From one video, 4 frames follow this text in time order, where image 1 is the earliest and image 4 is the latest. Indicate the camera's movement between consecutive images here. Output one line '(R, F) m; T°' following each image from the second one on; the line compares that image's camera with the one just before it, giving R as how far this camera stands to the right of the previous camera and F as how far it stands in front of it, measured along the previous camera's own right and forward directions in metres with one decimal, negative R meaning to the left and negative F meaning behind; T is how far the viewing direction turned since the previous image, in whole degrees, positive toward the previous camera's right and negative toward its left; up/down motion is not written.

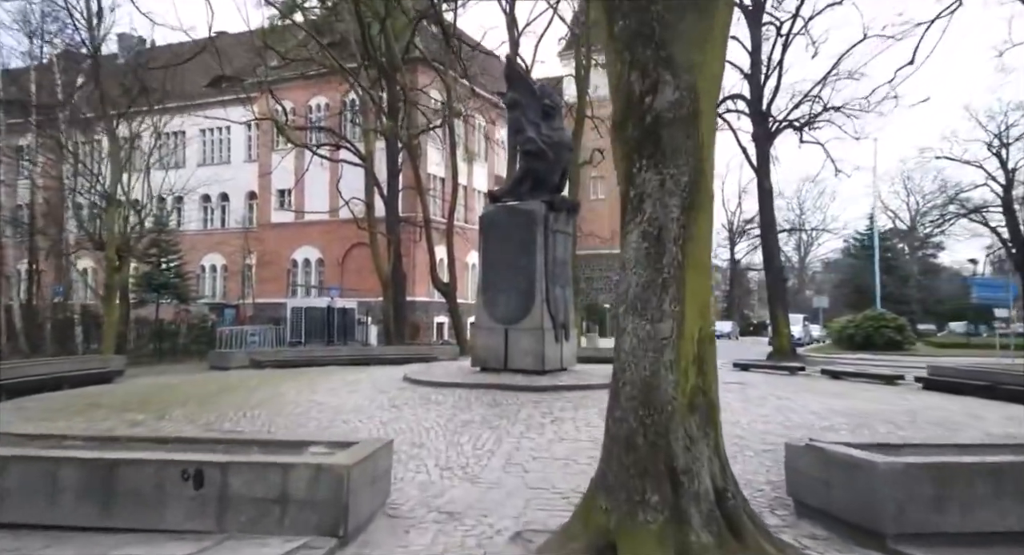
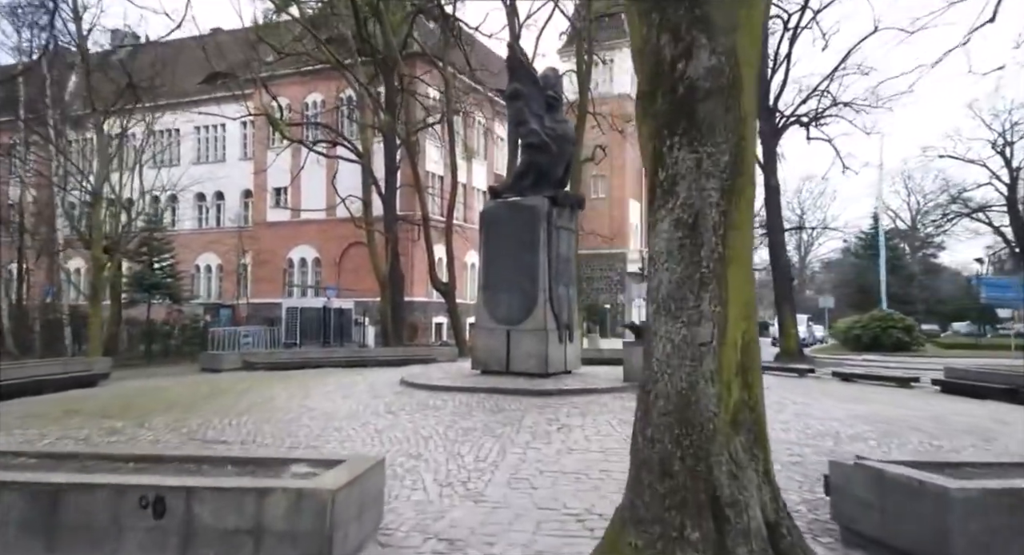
(-0.1, +0.6) m; 0°
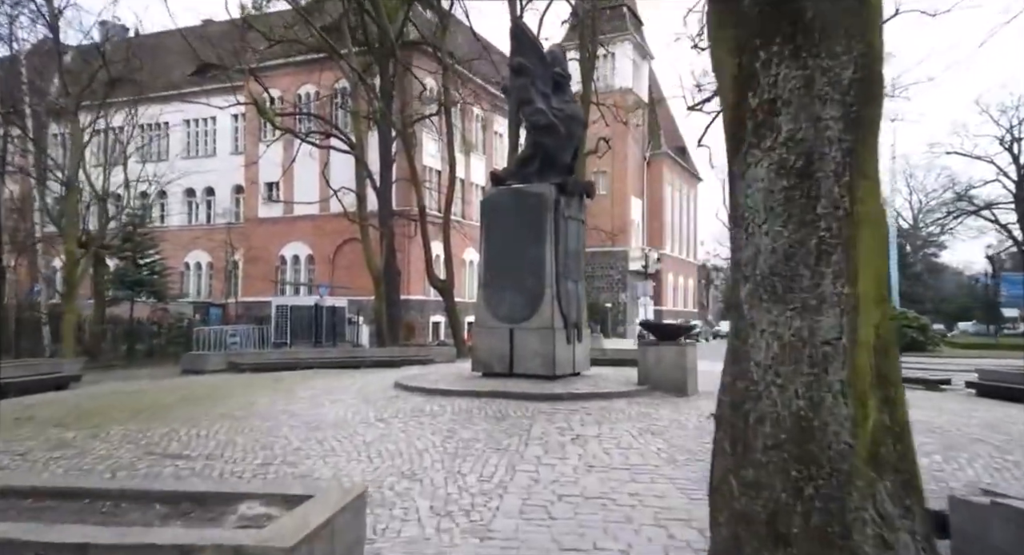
(-0.1, +1.2) m; 0°
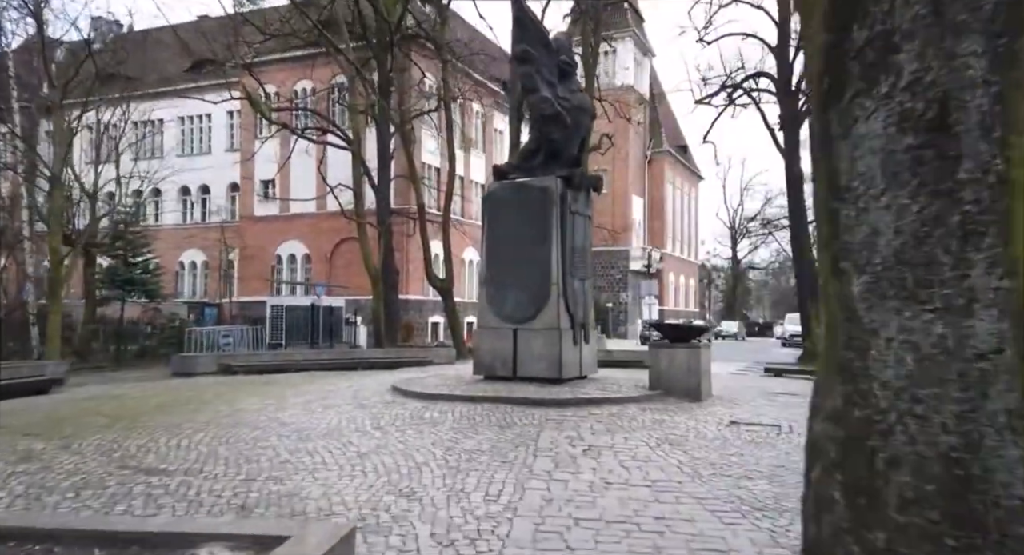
(-0.1, +0.6) m; 0°
